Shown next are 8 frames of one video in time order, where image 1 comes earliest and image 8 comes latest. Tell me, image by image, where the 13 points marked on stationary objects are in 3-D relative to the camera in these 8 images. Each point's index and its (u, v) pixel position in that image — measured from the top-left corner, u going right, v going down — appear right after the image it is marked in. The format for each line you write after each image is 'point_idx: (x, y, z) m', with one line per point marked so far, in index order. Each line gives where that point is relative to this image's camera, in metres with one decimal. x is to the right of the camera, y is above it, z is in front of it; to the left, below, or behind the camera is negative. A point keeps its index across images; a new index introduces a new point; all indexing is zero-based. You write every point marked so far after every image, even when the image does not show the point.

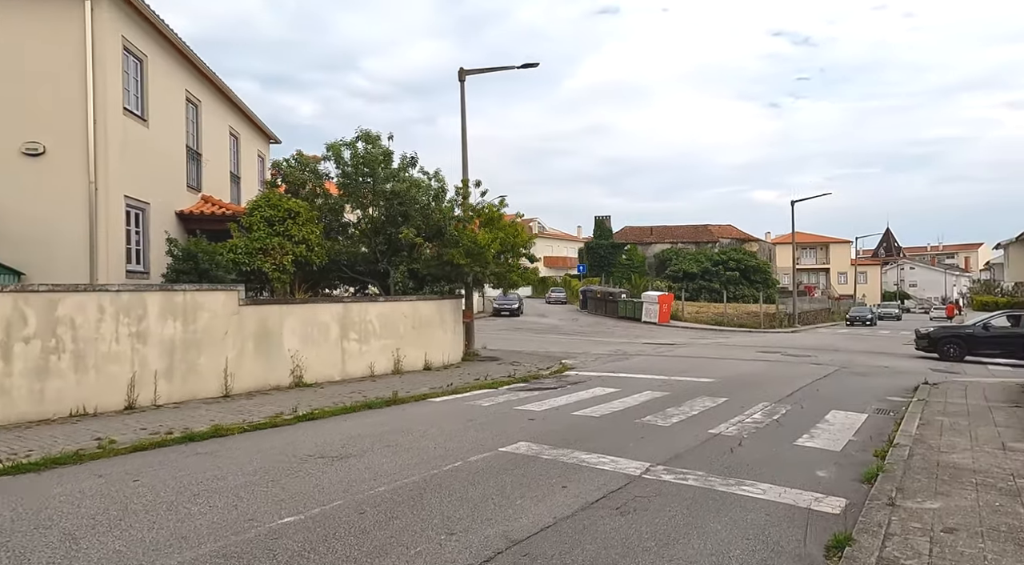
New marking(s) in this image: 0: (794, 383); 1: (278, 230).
0: (+6.5, -2.3, +16.2) m
1: (-3.9, +0.9, +11.4) m
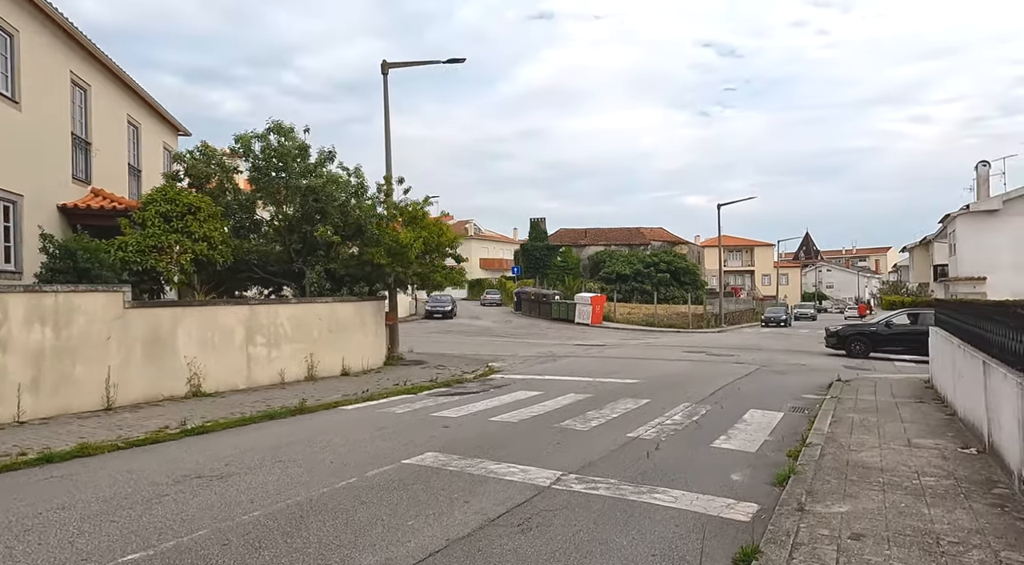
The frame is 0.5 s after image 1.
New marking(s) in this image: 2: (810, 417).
0: (+4.8, -2.3, +16.3) m
1: (-5.1, +0.9, +10.6) m
2: (+4.9, -2.2, +11.6) m
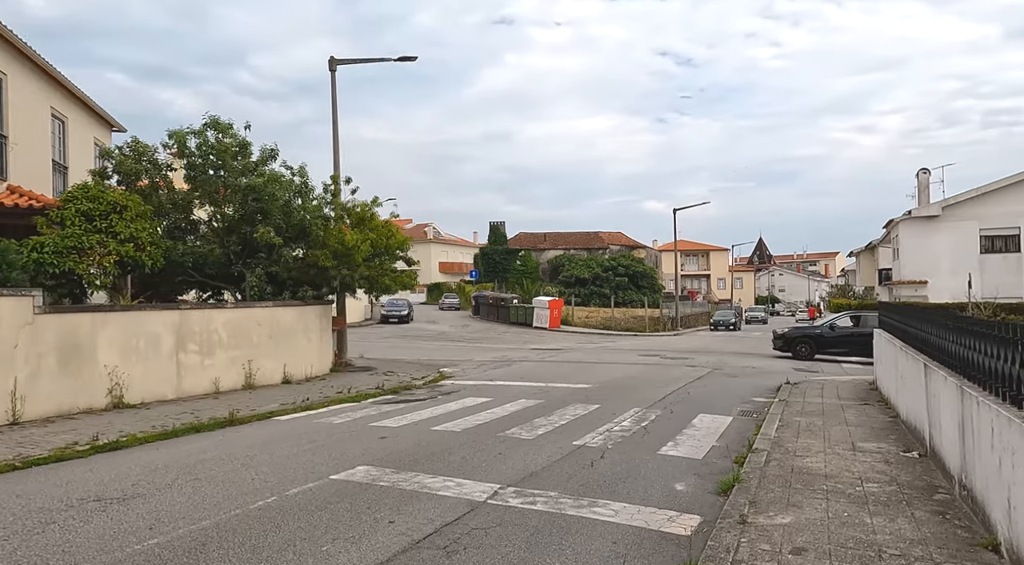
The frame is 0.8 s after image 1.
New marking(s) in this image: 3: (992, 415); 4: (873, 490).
0: (+3.6, -2.4, +16.3) m
1: (-6.0, +0.8, +10.0) m
2: (+4.0, -2.3, +11.5) m
3: (+3.4, -0.9, +5.0) m
4: (+3.3, -1.9, +6.4) m
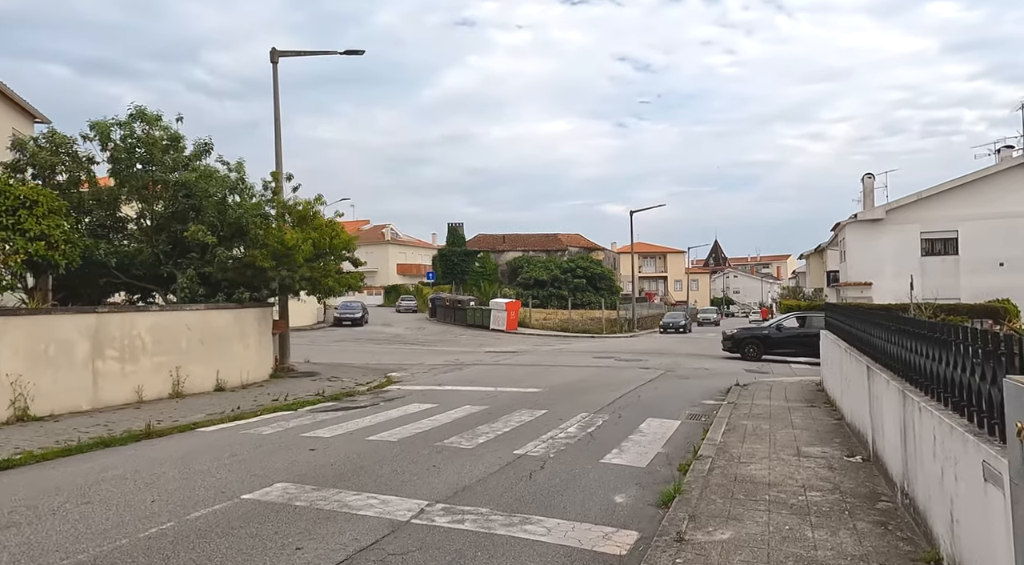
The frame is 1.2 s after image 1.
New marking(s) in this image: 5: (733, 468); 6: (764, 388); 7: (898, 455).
0: (+2.4, -2.5, +16.1) m
1: (-6.8, +0.8, +9.3) m
2: (+3.1, -2.3, +11.3) m
3: (+2.9, -1.0, +4.8) m
4: (+2.7, -1.9, +6.2) m
5: (+2.4, -2.0, +7.6) m
6: (+5.8, -2.4, +16.0) m
7: (+3.4, -1.5, +6.2) m
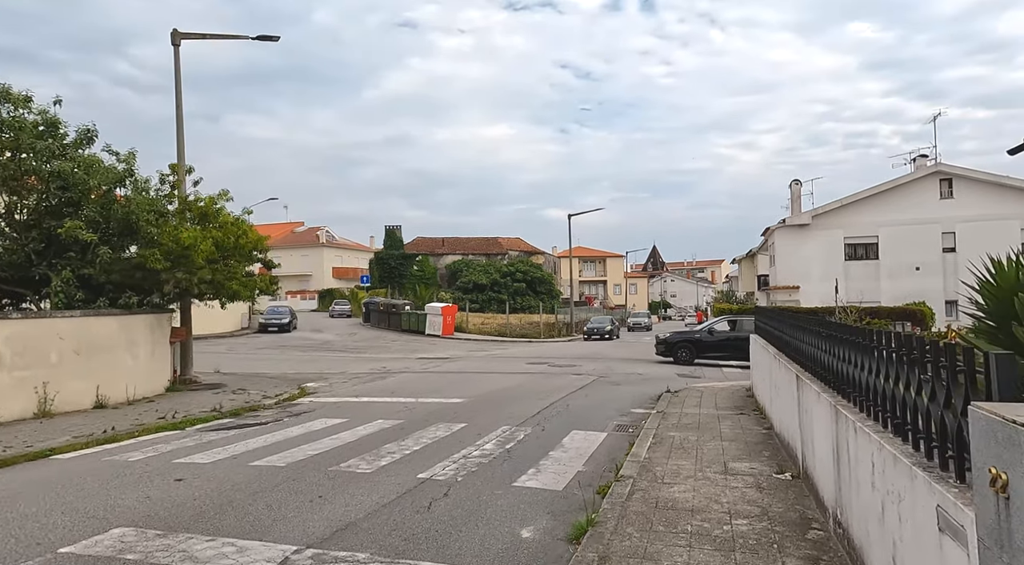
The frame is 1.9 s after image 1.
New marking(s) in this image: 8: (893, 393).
0: (+0.7, -2.6, +15.3) m
1: (-7.9, +0.7, +7.9) m
2: (+1.8, -2.4, +10.7) m
3: (+2.1, -1.0, +4.1) m
4: (+1.8, -2.0, +5.6) m
5: (+1.4, -2.1, +6.9) m
6: (+4.1, -2.5, +15.6) m
7: (+2.6, -1.6, +5.6) m
8: (+2.2, -0.7, +4.0) m
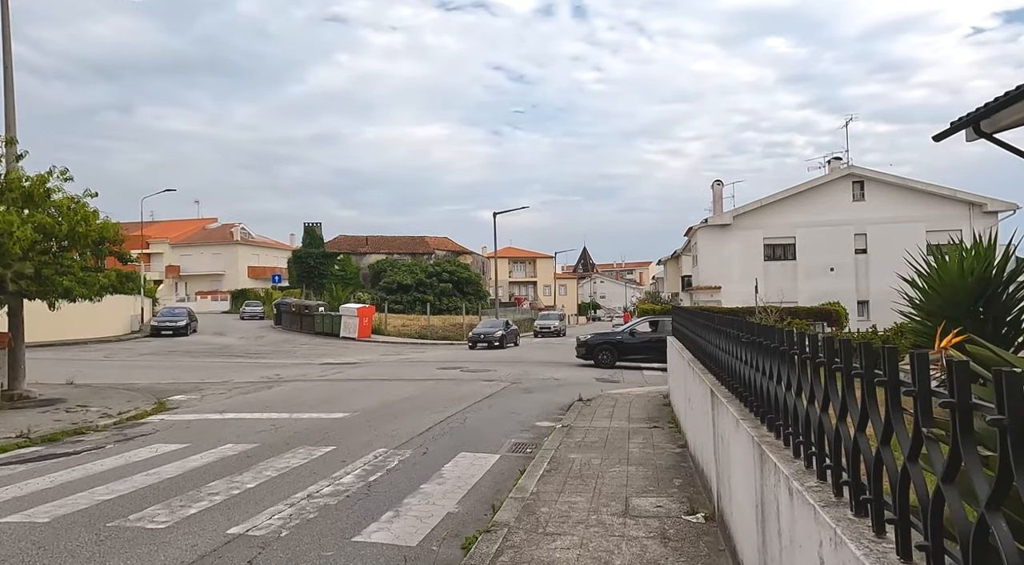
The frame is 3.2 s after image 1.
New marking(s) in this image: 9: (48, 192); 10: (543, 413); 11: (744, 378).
0: (-1.3, -2.5, +13.6) m
1: (-9.2, +0.8, +5.3) m
2: (+0.2, -2.3, +9.1) m
3: (+1.1, -0.9, +2.6) m
4: (+0.7, -1.9, +4.0) m
5: (+0.2, -2.0, +5.3) m
6: (+2.0, -2.5, +14.2) m
7: (+1.4, -1.5, +4.1) m
8: (+1.2, -0.6, +2.5) m
9: (-8.2, +1.6, +12.2) m
10: (+0.6, -2.5, +13.5) m
11: (+1.7, -0.7, +4.8) m
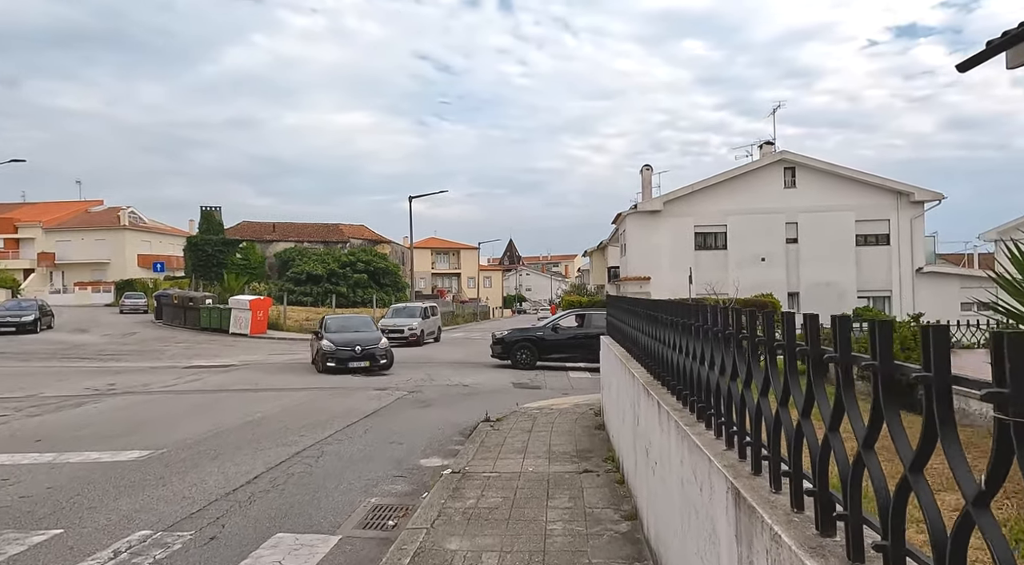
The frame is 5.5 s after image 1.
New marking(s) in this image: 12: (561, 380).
0: (-3.1, -2.2, +9.8) m
1: (-9.9, +1.0, +0.7) m
2: (-1.0, -2.1, +5.5) m
3: (+0.6, -0.8, -0.9) m
4: (0.0, -1.8, +0.5) m
5: (-0.7, -1.8, +1.7) m
6: (+0.2, -2.2, +10.7) m
7: (+0.7, -1.4, +0.7) m
8: (+0.7, -0.5, -1.0) m
9: (-9.7, +1.8, +7.7) m
10: (-1.1, -2.3, +9.8) m
11: (+0.9, -0.5, +1.3) m
12: (+1.3, -2.5, +18.0) m
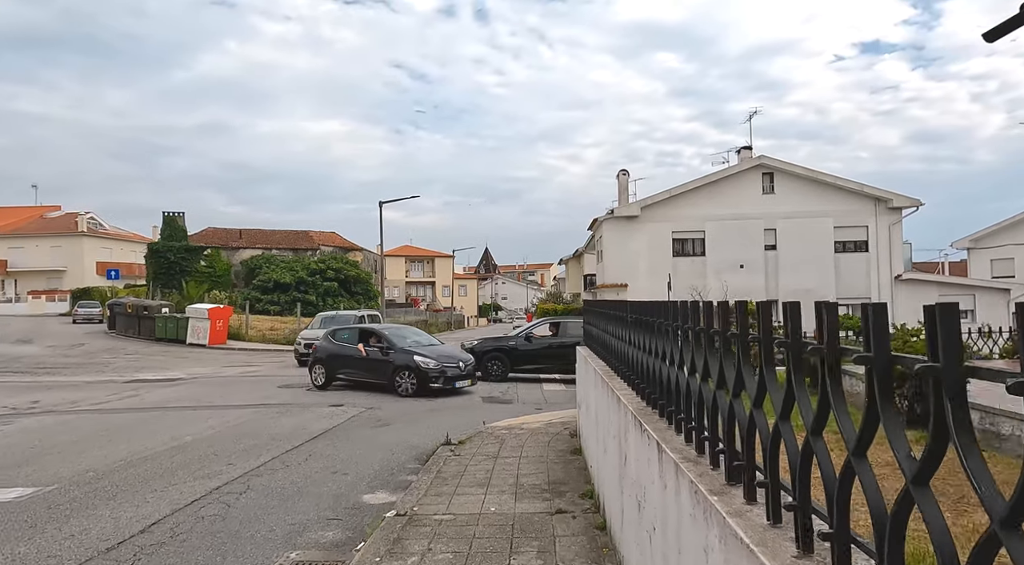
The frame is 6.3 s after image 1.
0: (-3.5, -2.3, +8.3) m
1: (-10.1, +1.0, -1.0) m
2: (-1.3, -2.1, +4.1) m
3: (+0.5, -0.7, -2.2) m
4: (-0.1, -1.7, -0.9) m
5: (-0.9, -1.8, +0.3) m
6: (-0.3, -2.2, +9.4) m
7: (+0.6, -1.3, -0.7) m
8: (+0.6, -0.4, -2.3) m
9: (-10.1, +1.8, +6.0) m
10: (-1.5, -2.3, +8.4) m
11: (+0.7, -0.5, 0.0) m
12: (+0.6, -2.7, +16.7) m
